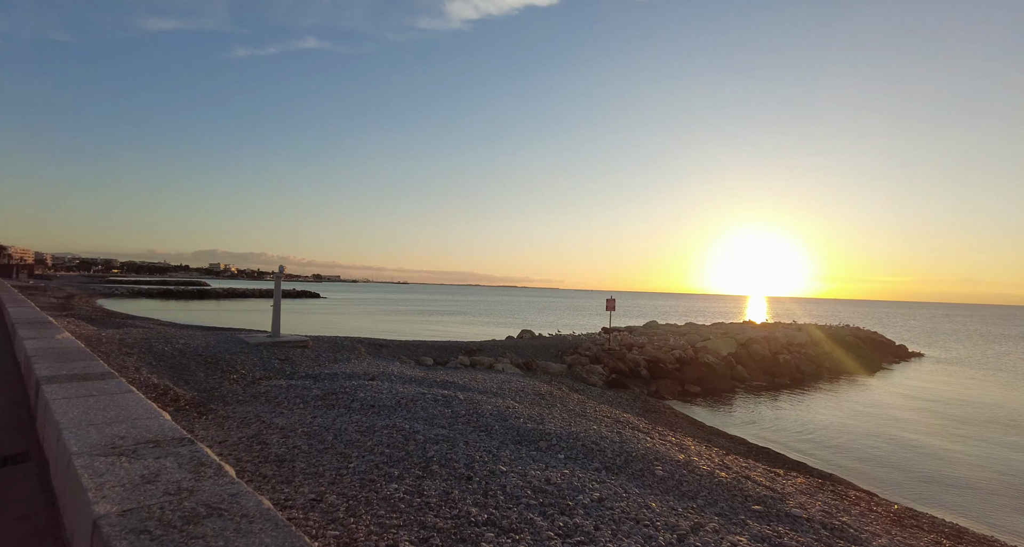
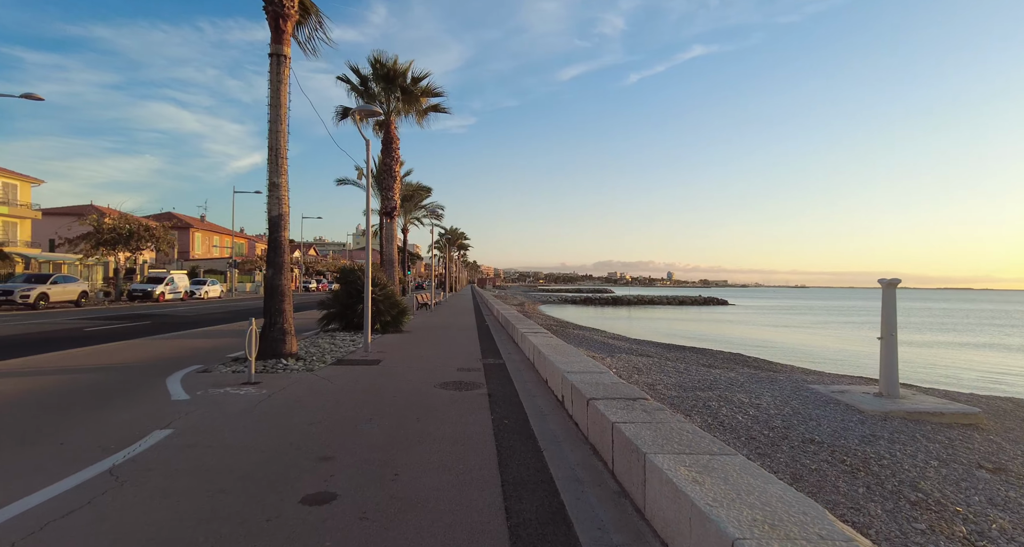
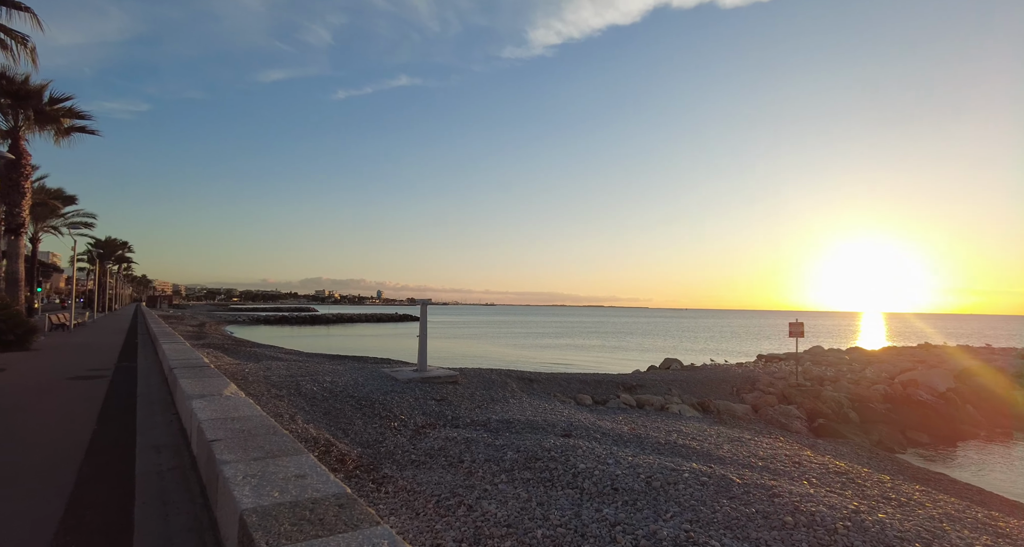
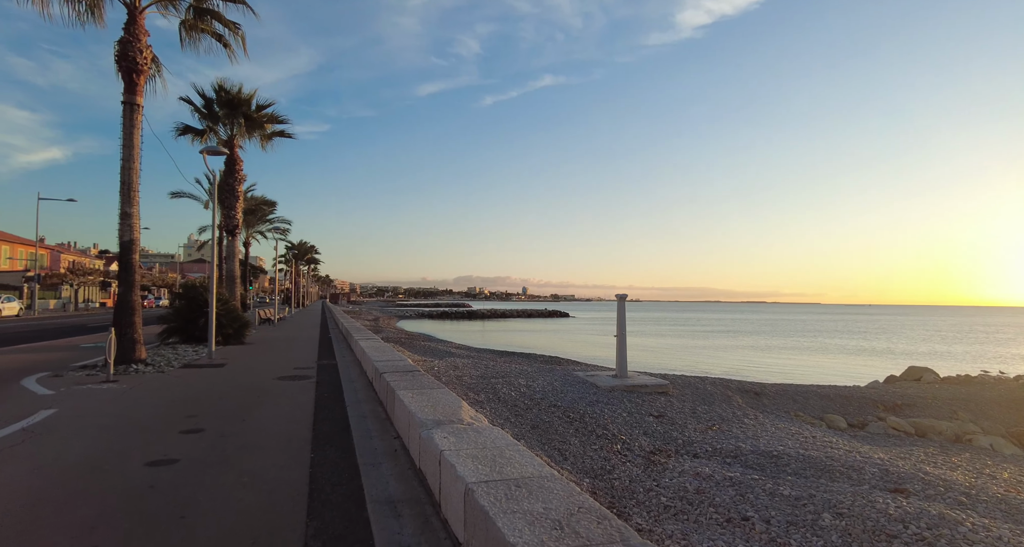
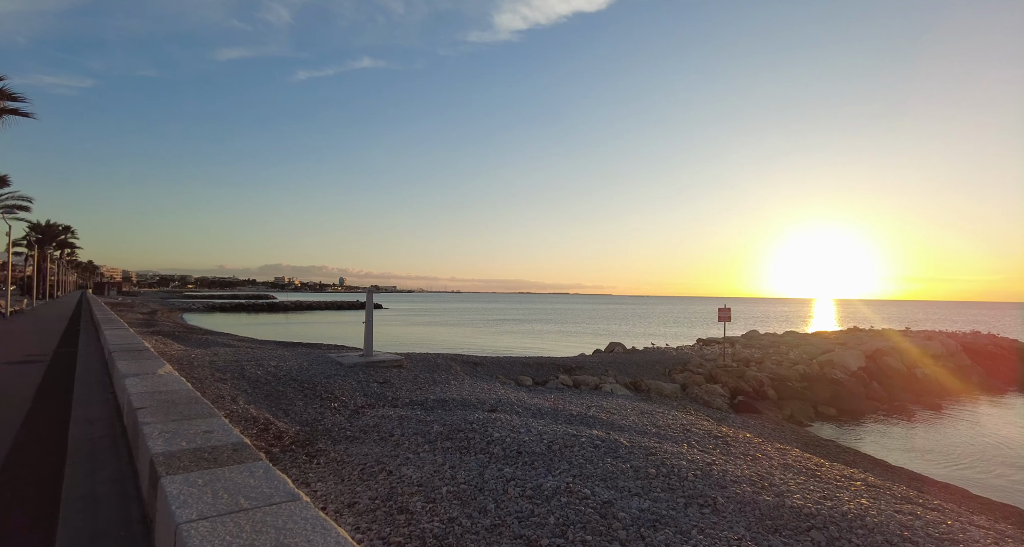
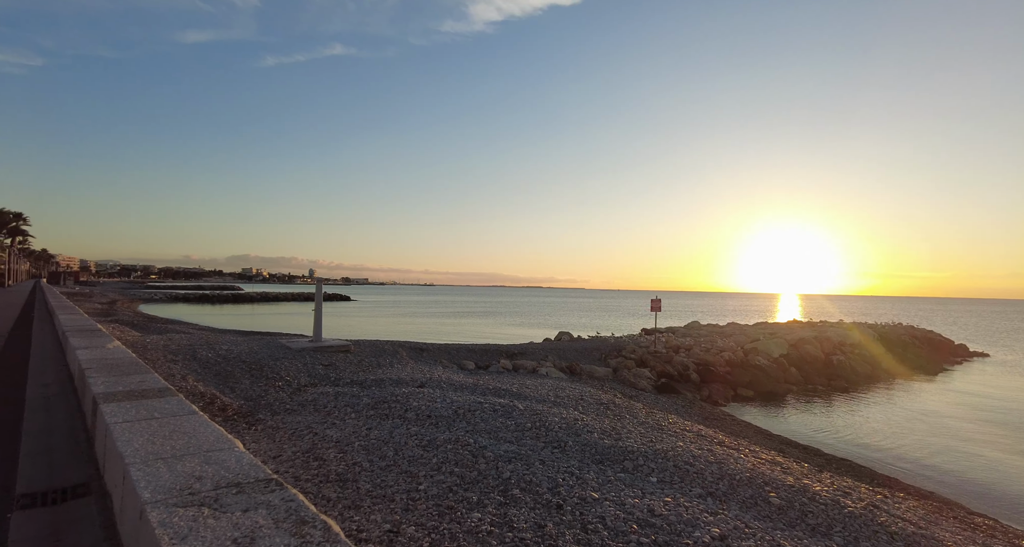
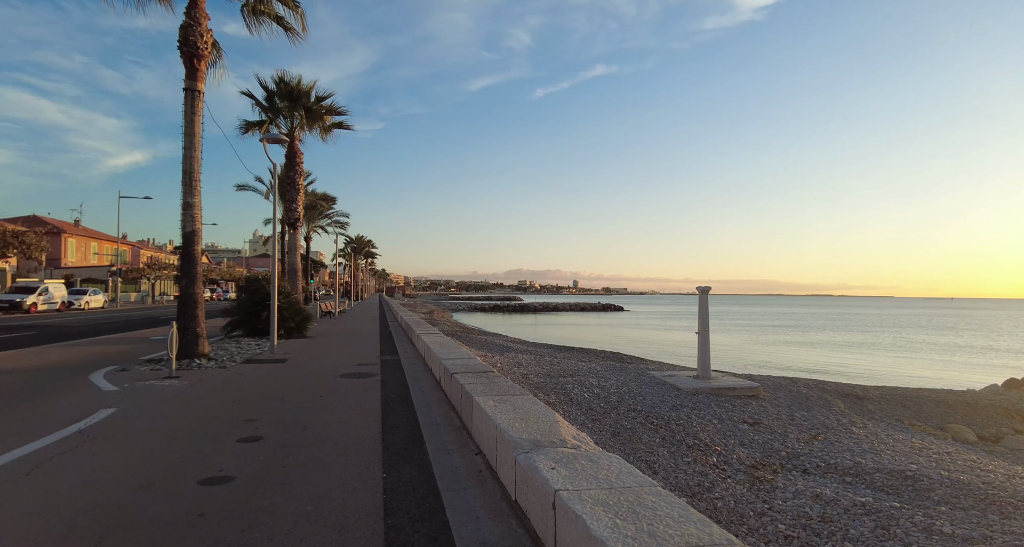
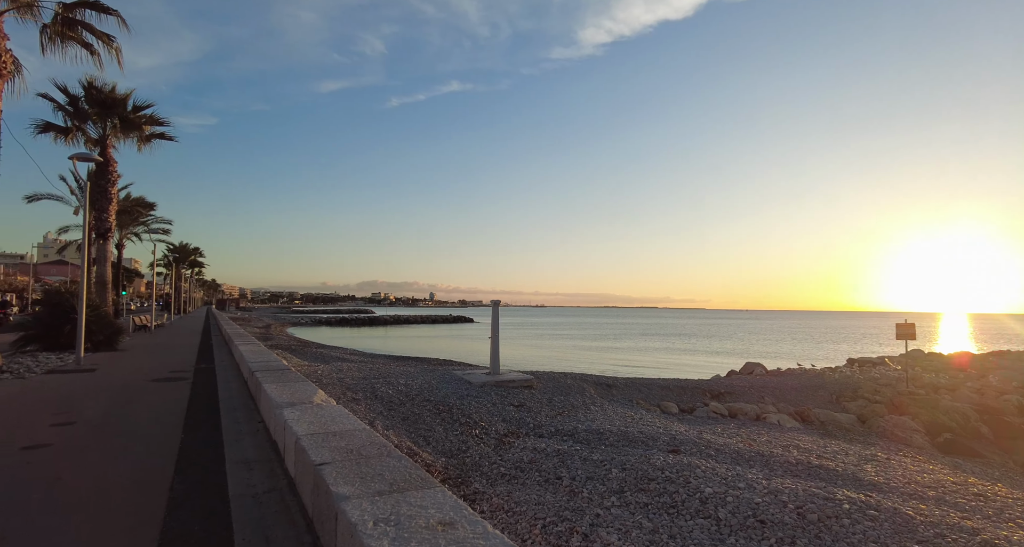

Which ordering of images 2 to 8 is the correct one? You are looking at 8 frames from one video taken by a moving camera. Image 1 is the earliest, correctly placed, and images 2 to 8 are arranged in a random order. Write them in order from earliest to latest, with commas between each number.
6, 5, 3, 8, 4, 7, 2
